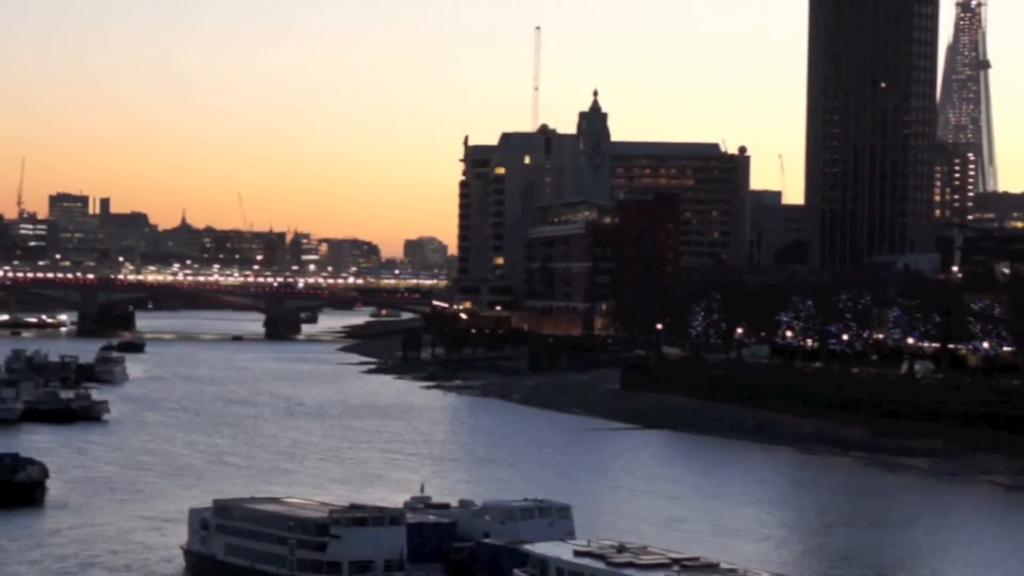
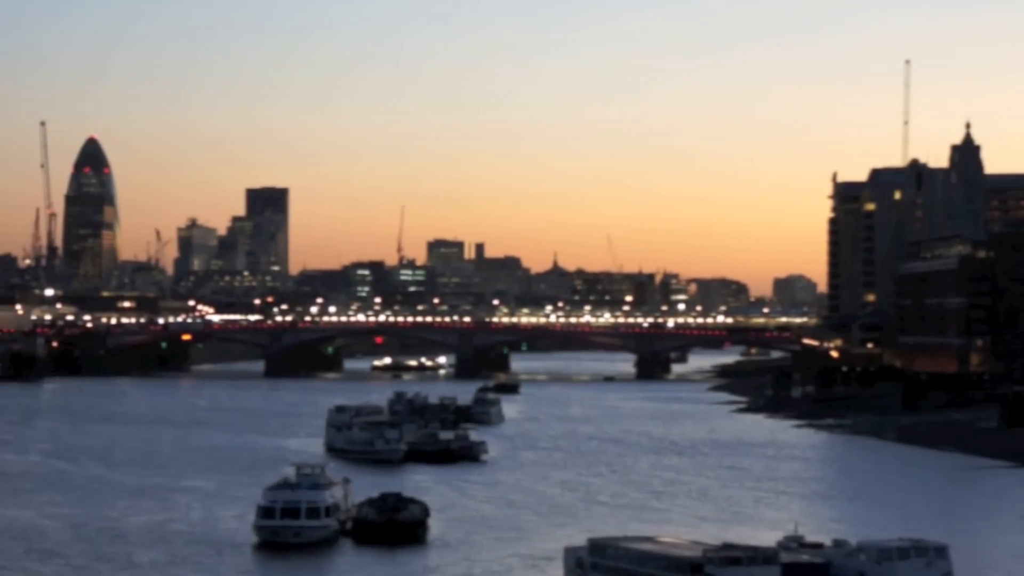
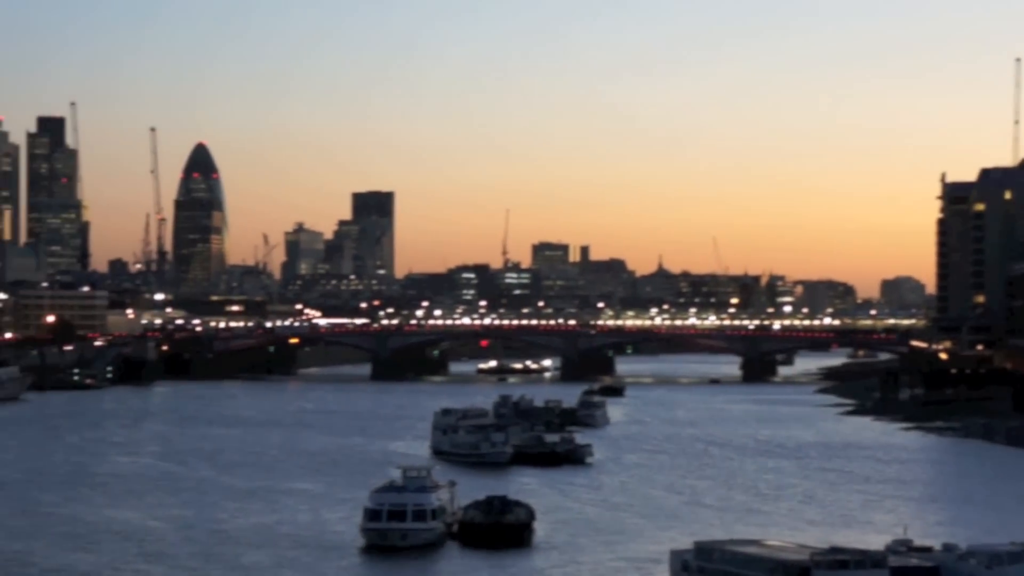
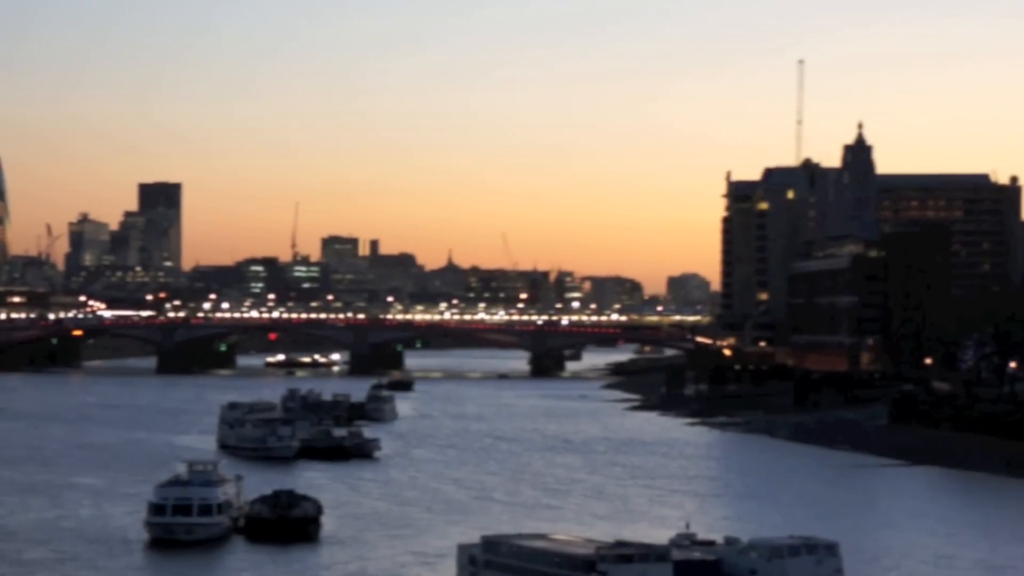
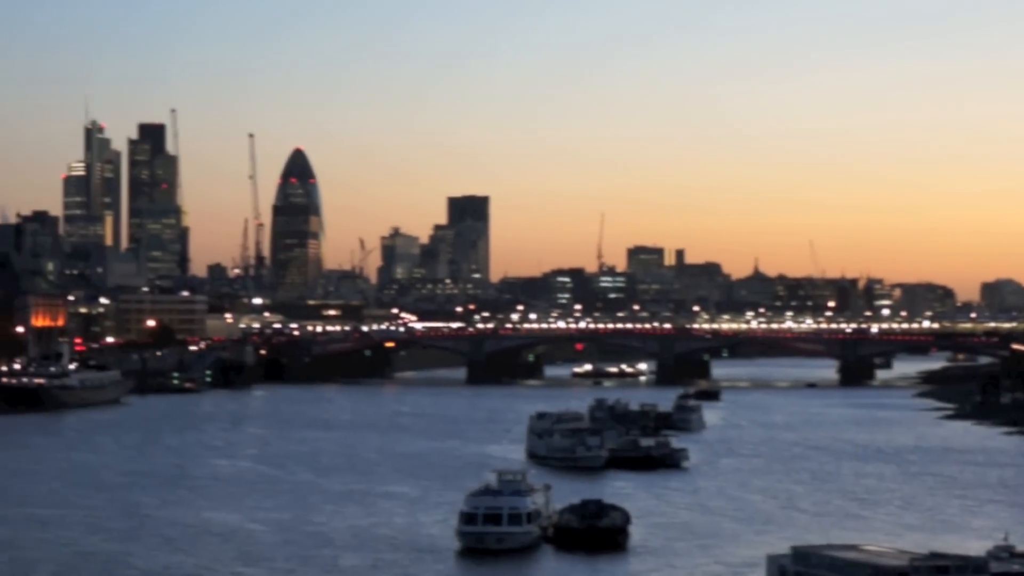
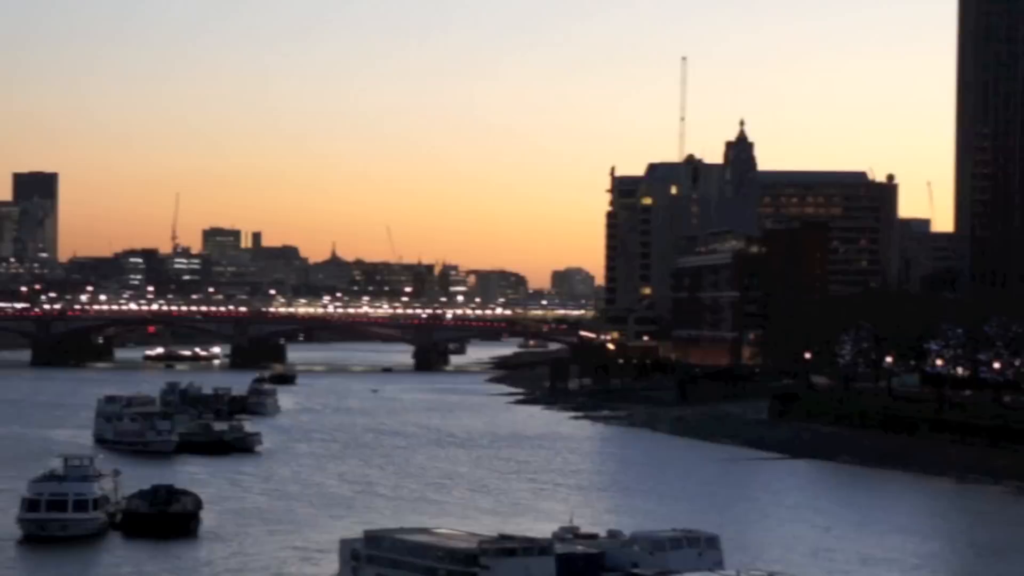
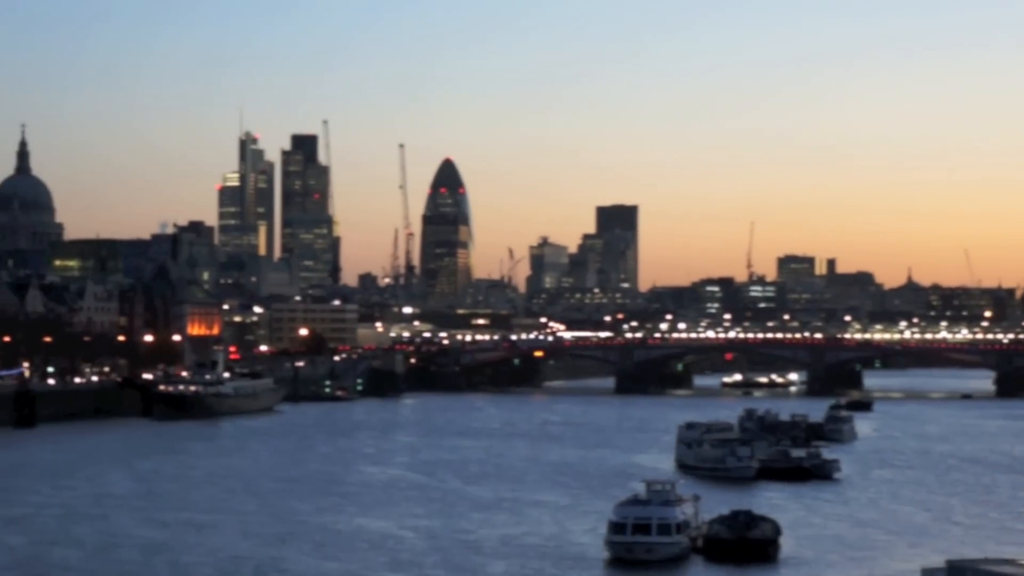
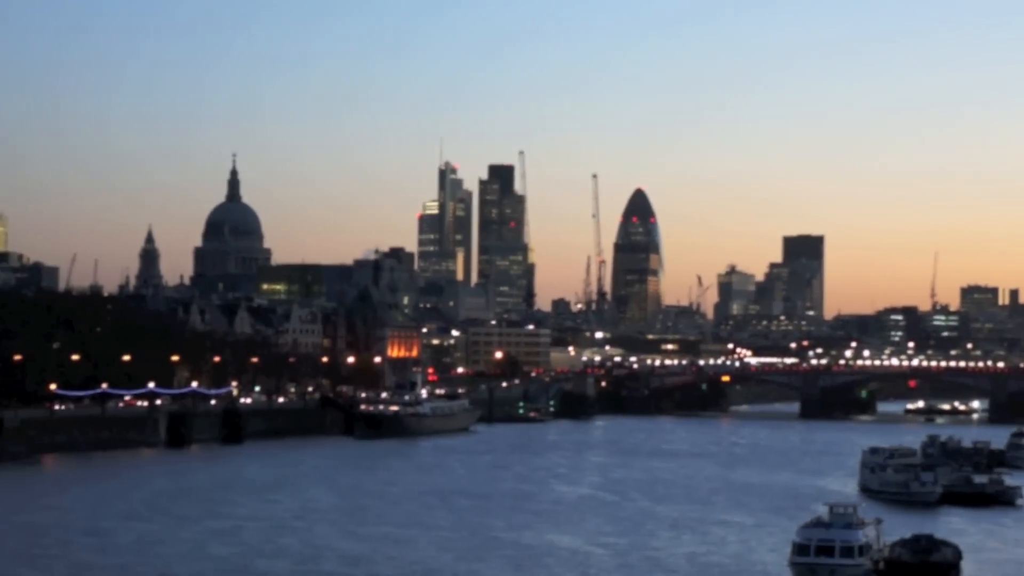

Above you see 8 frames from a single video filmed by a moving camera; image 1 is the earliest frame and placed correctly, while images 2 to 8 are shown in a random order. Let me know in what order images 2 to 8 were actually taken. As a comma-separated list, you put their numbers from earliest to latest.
6, 4, 2, 3, 5, 7, 8
